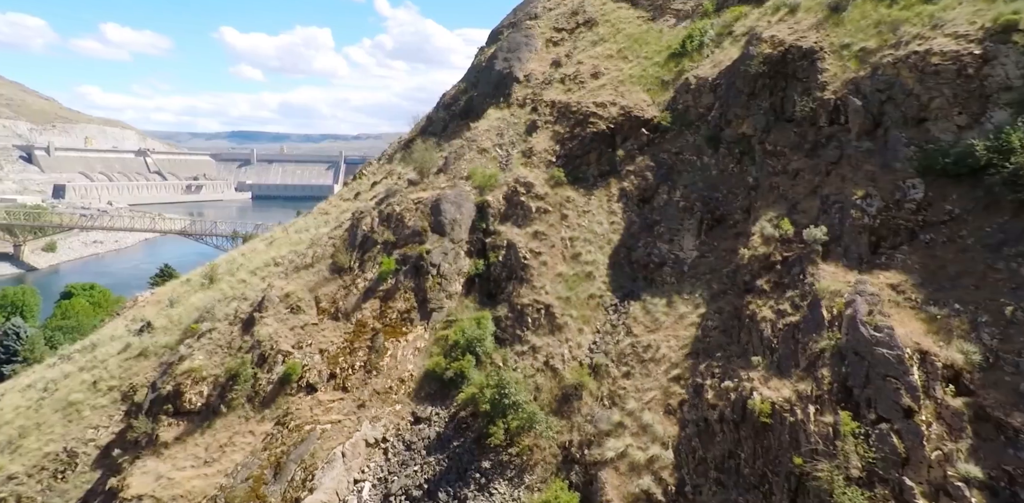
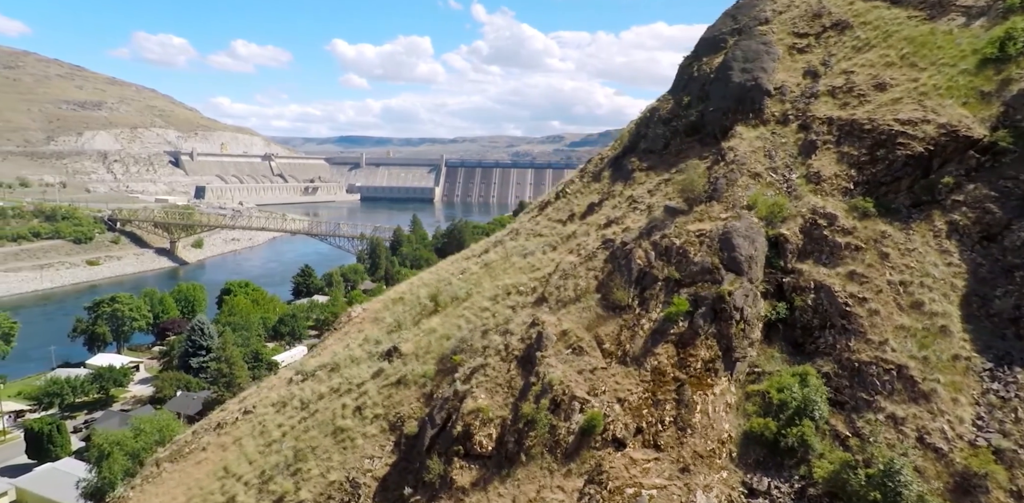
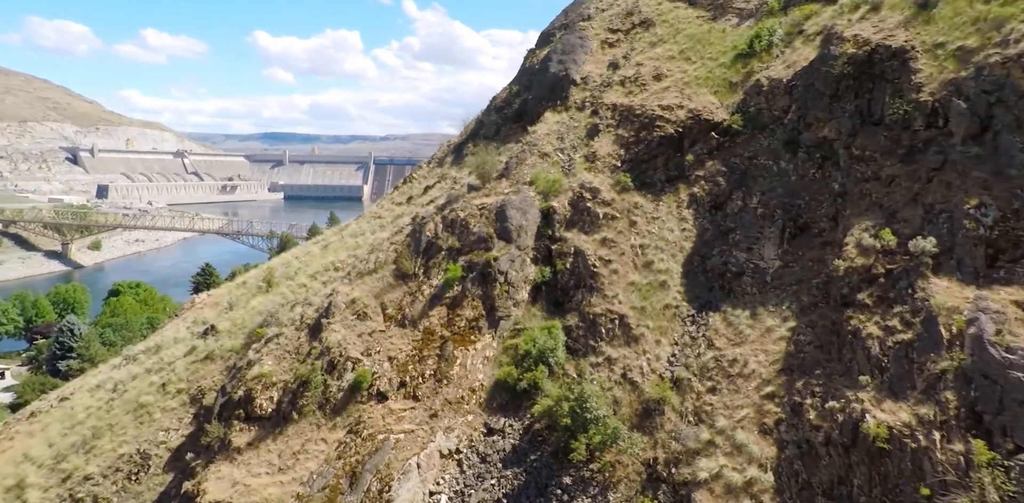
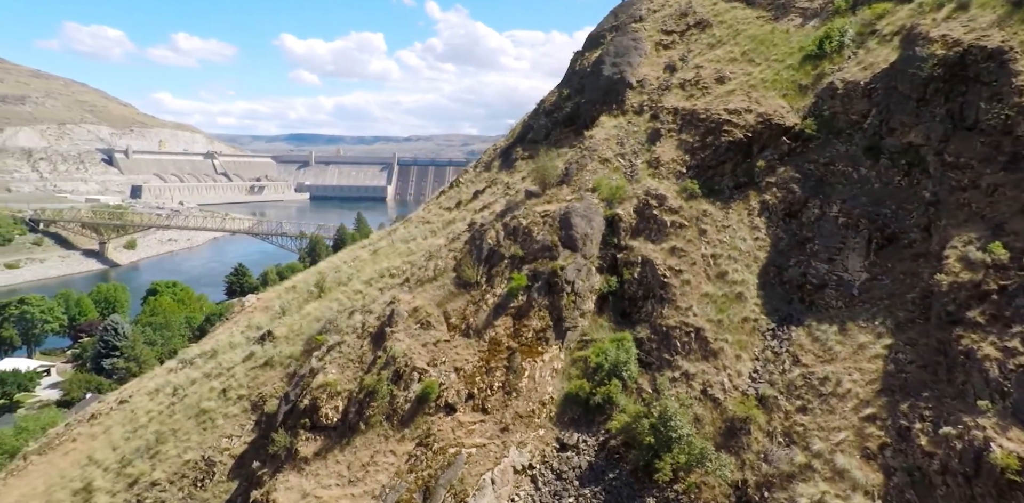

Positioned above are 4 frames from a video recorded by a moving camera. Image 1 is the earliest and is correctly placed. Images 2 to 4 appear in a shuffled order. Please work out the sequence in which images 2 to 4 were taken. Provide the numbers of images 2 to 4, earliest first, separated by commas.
3, 4, 2
